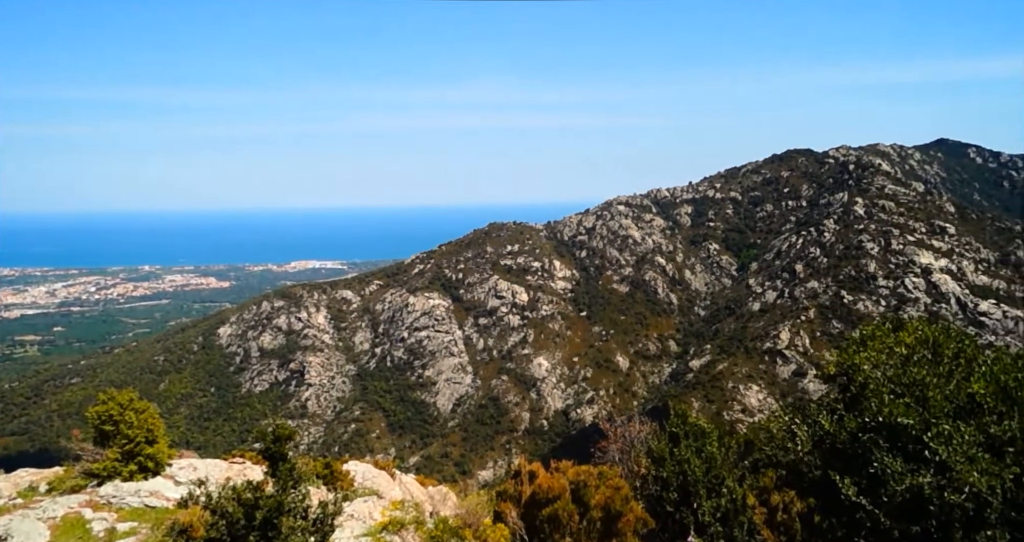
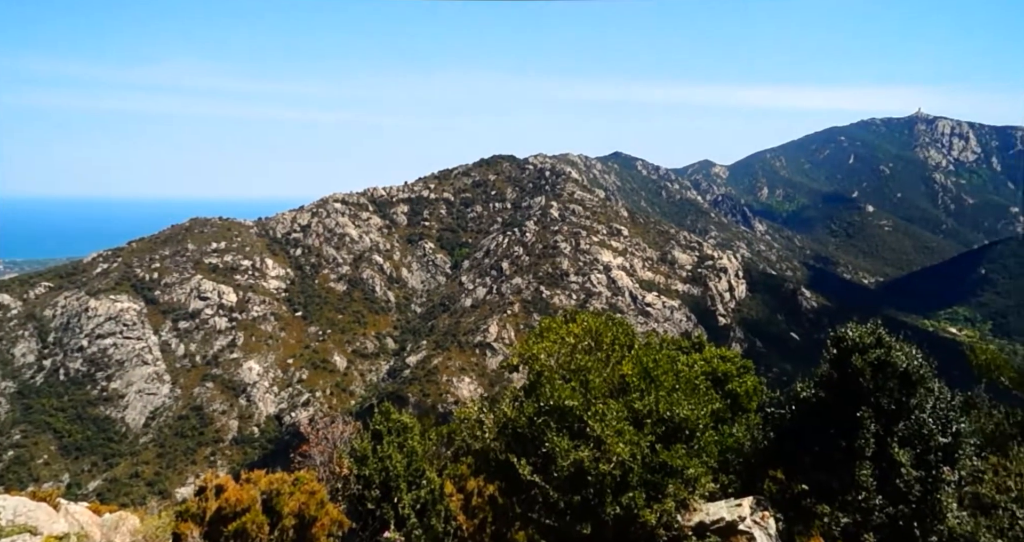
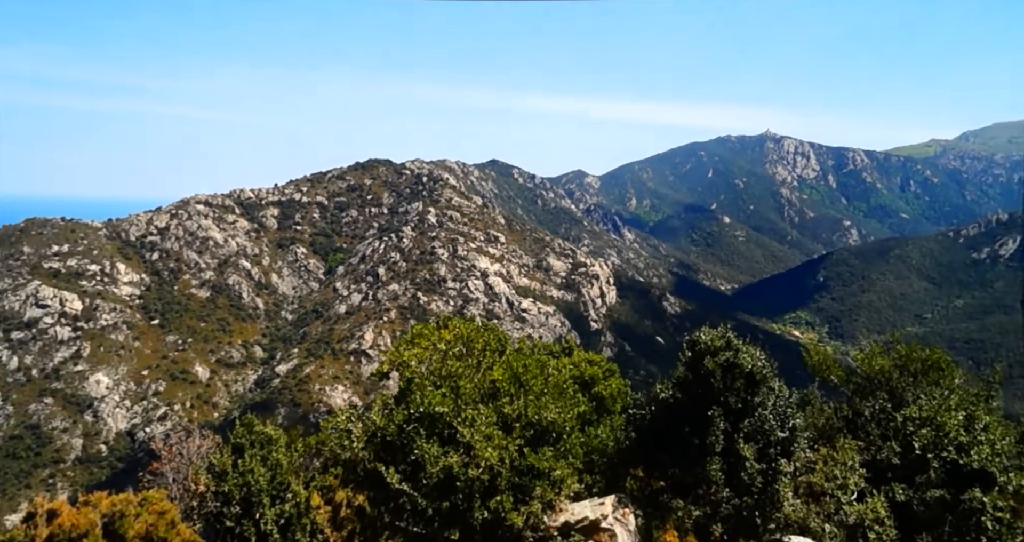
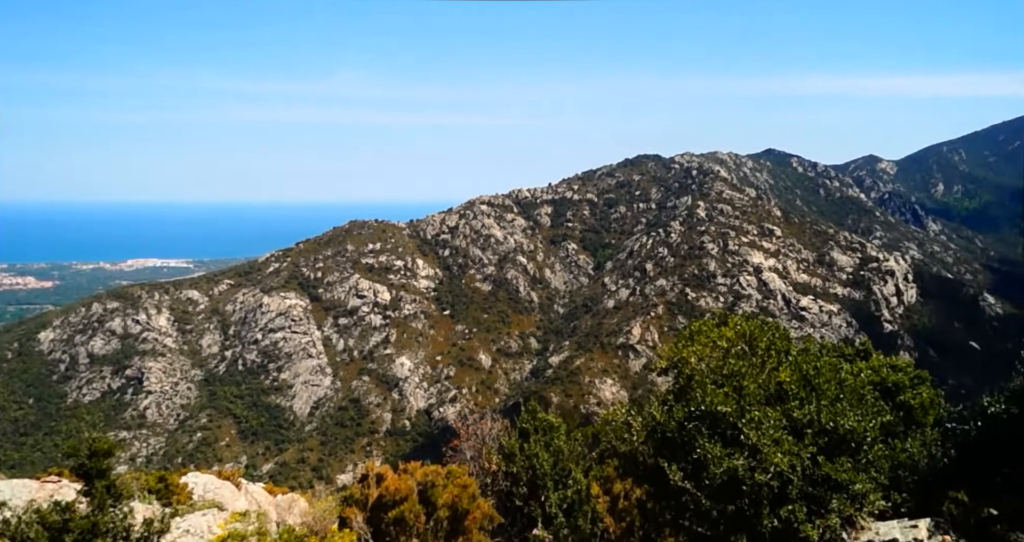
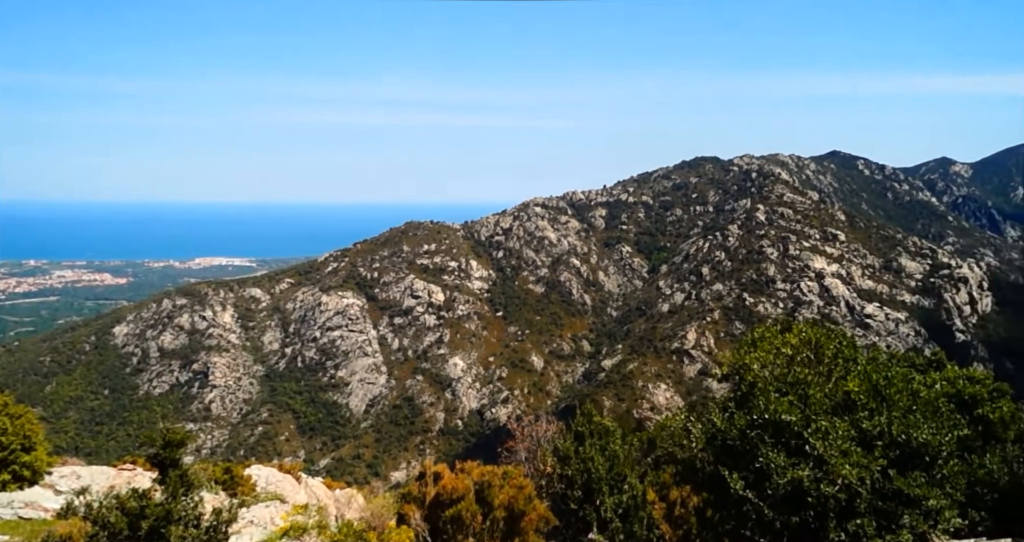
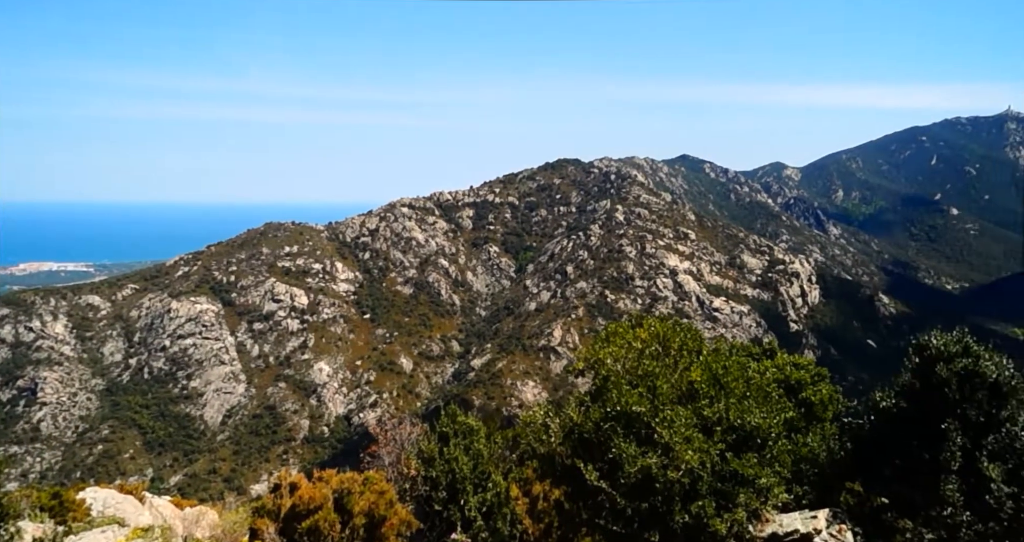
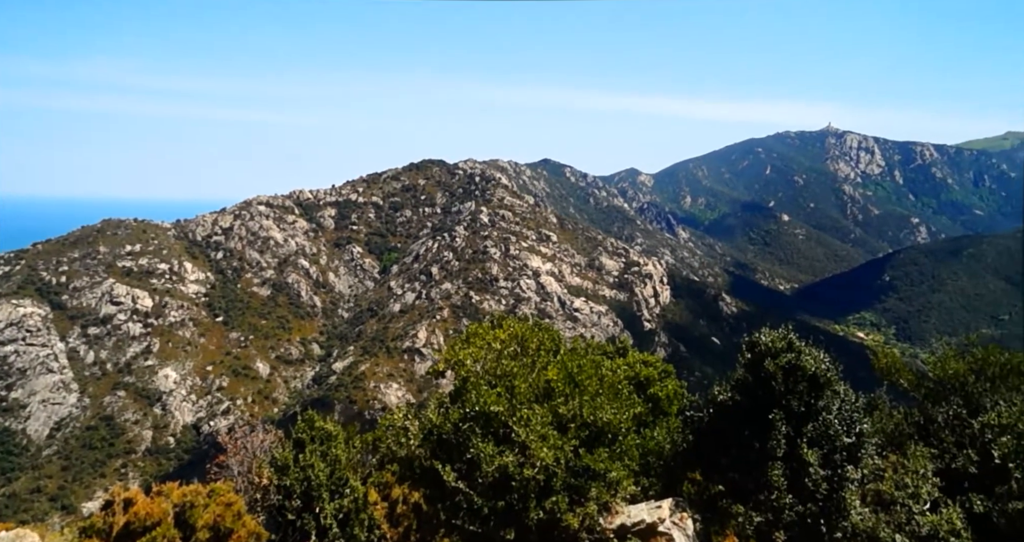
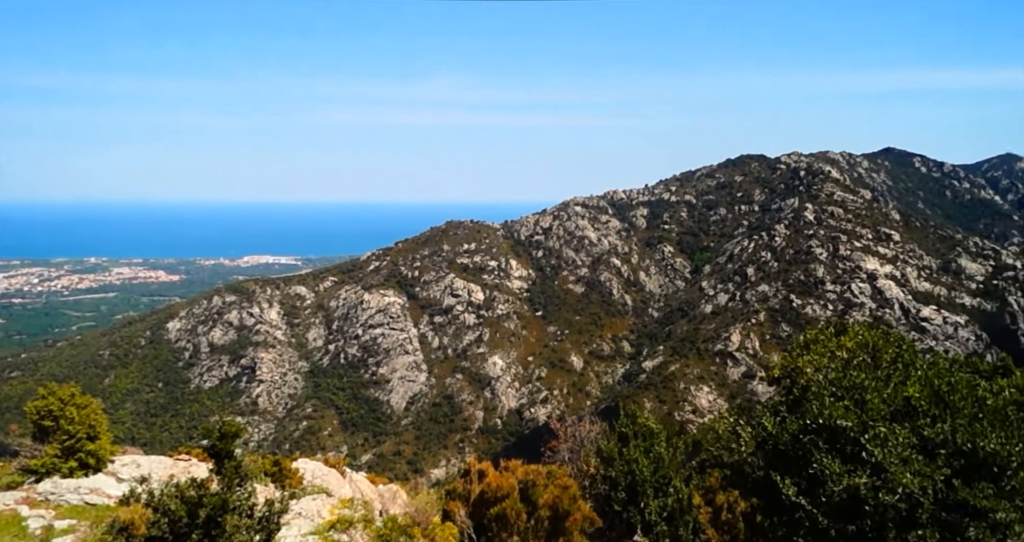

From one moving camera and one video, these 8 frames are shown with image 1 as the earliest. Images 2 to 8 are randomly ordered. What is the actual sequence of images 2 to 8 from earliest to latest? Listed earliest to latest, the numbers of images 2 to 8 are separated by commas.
8, 5, 4, 6, 2, 7, 3
